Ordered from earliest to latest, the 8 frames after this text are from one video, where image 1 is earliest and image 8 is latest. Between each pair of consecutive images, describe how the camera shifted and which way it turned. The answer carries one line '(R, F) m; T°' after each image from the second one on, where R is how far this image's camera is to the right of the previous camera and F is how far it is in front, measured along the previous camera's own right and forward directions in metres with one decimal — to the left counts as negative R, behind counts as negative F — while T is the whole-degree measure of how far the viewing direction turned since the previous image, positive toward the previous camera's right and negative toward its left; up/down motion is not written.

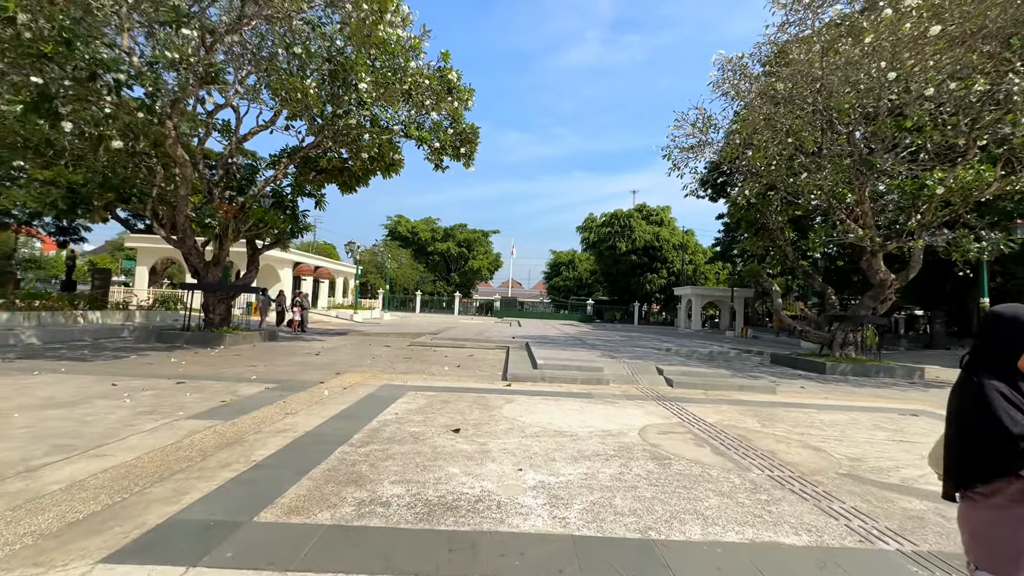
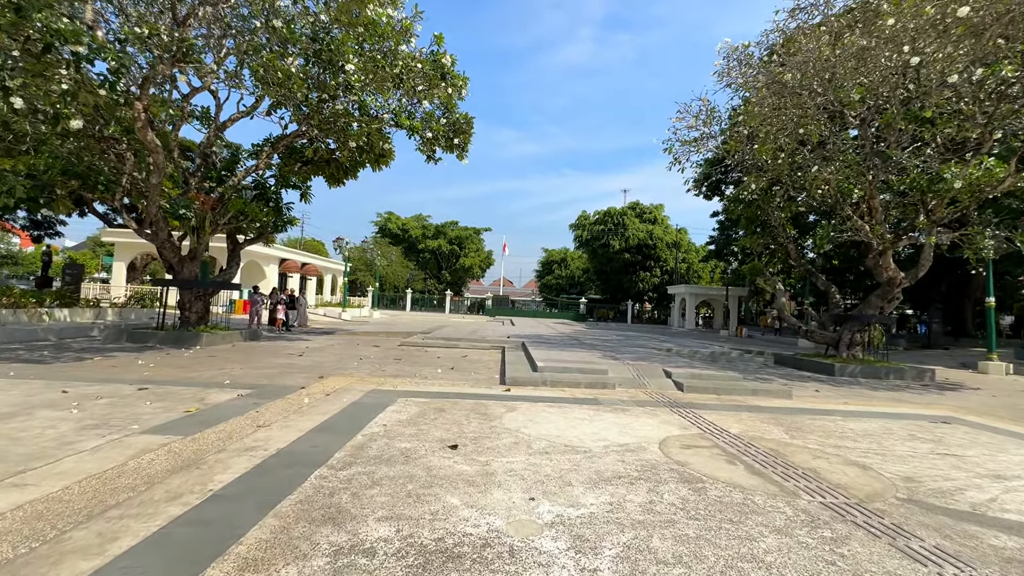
(-0.1, +0.6) m; +1°
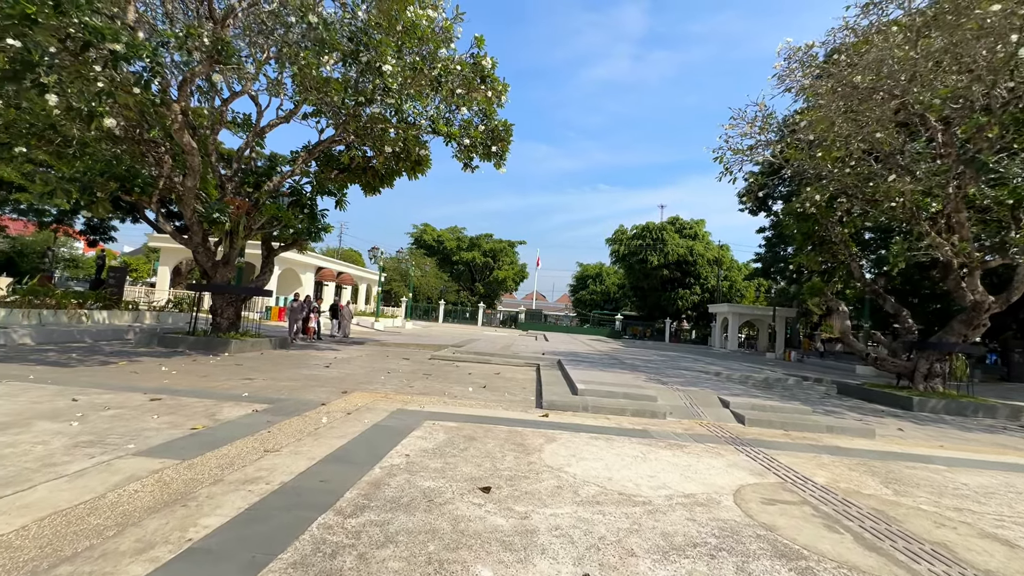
(-0.1, +0.7) m; -4°
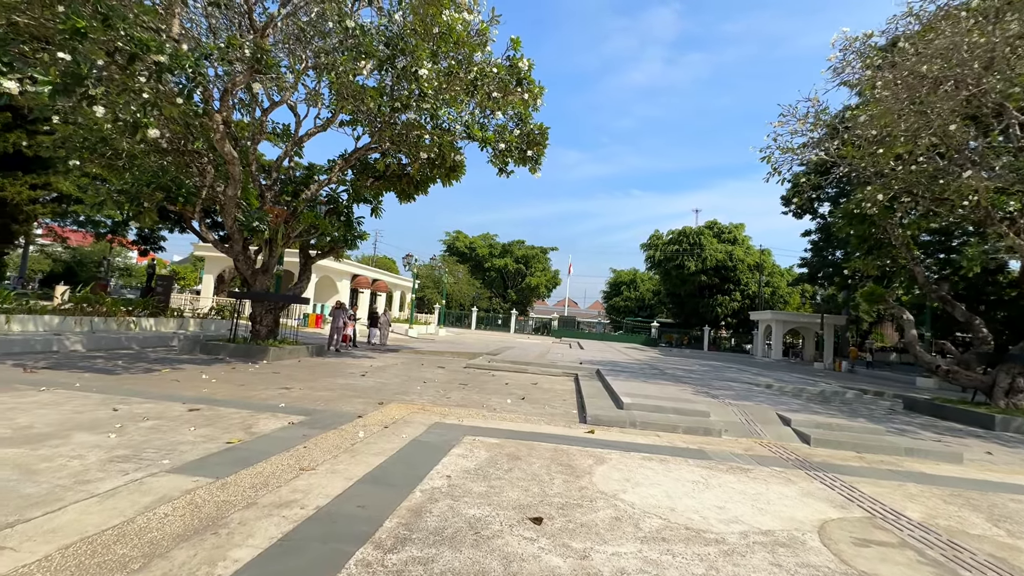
(-0.2, +0.3) m; -4°
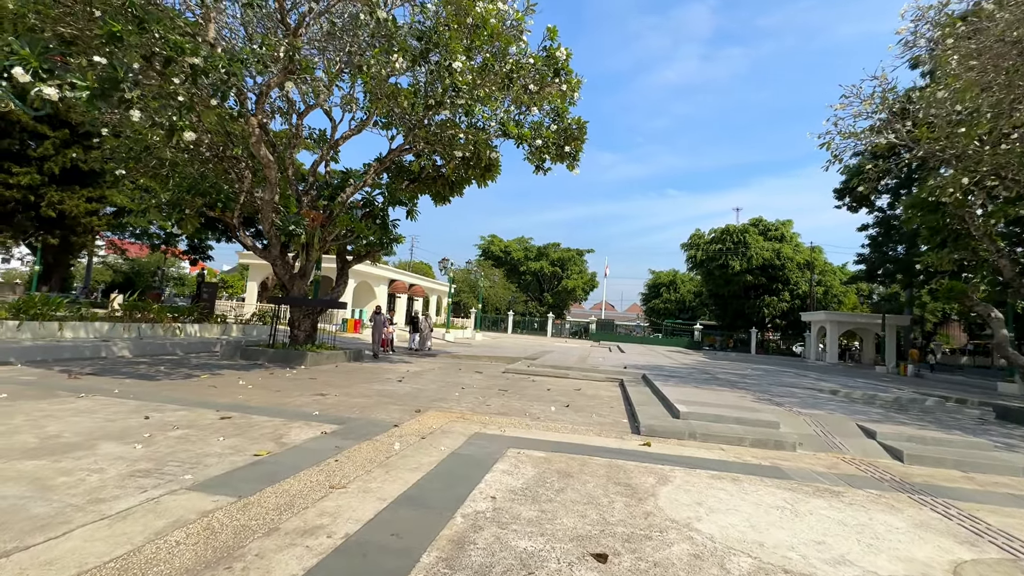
(-0.1, +0.5) m; -4°
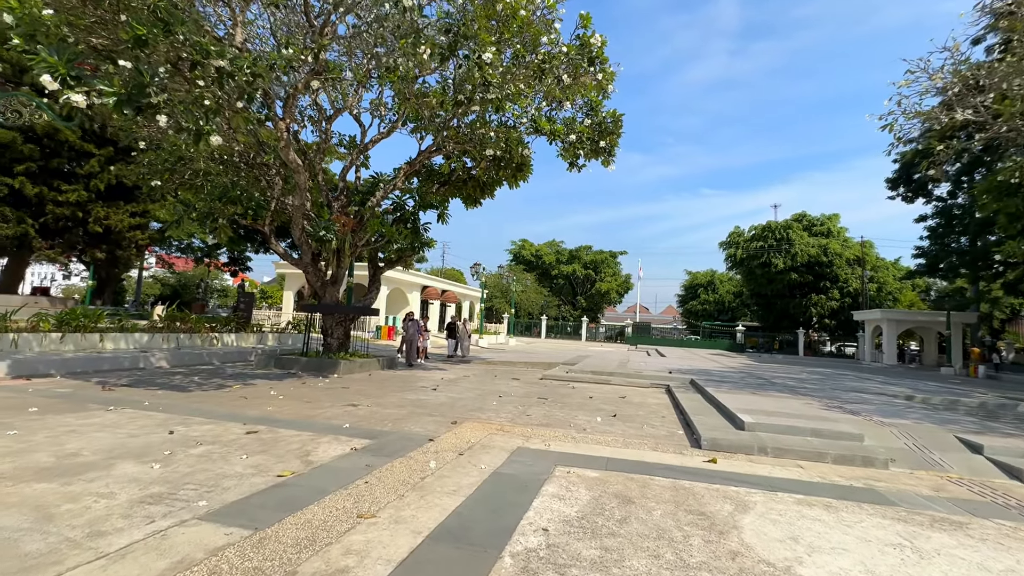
(-0.1, +0.5) m; -4°
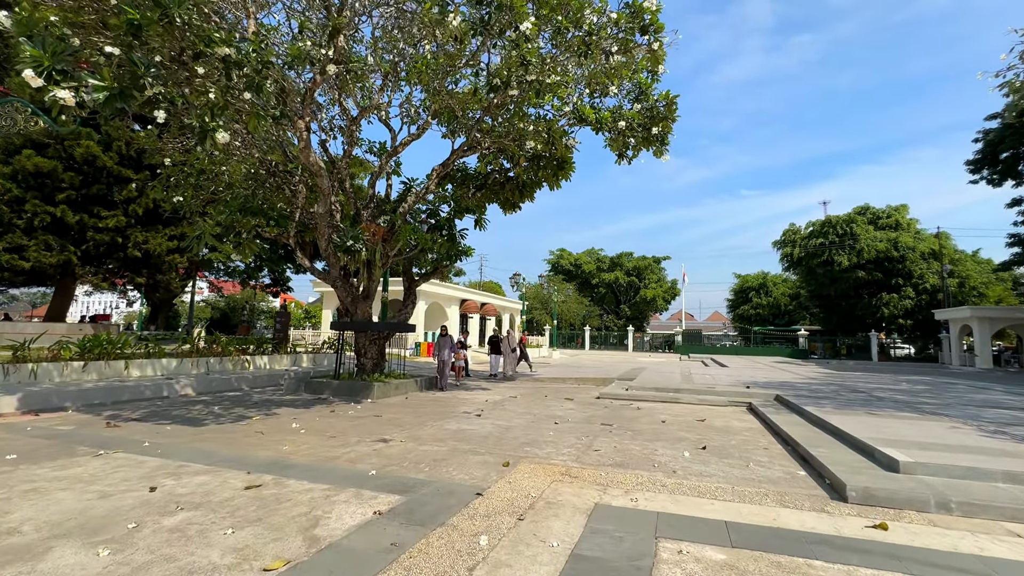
(-0.2, +1.3) m; -5°
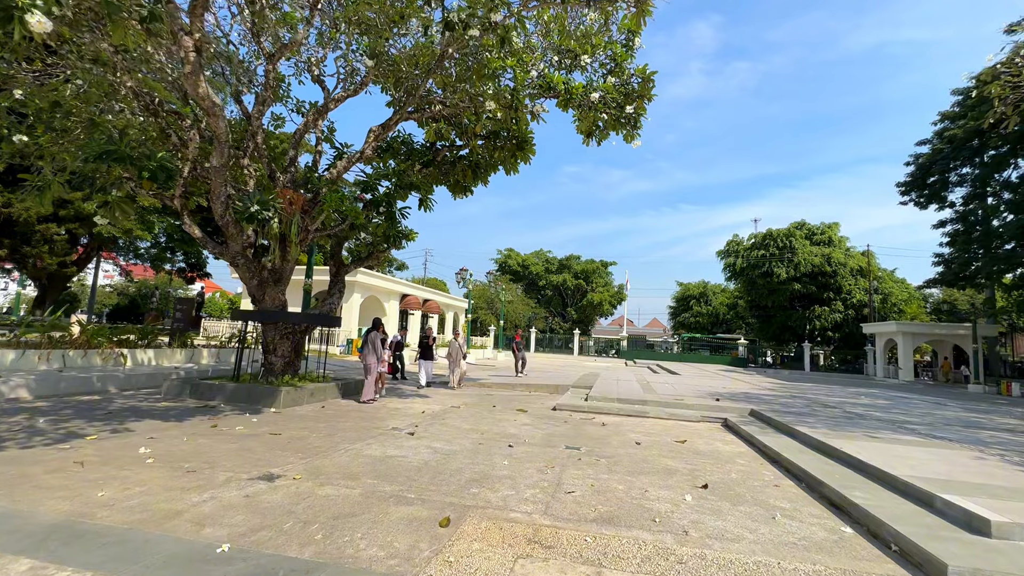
(-0.1, +1.6) m; +7°
